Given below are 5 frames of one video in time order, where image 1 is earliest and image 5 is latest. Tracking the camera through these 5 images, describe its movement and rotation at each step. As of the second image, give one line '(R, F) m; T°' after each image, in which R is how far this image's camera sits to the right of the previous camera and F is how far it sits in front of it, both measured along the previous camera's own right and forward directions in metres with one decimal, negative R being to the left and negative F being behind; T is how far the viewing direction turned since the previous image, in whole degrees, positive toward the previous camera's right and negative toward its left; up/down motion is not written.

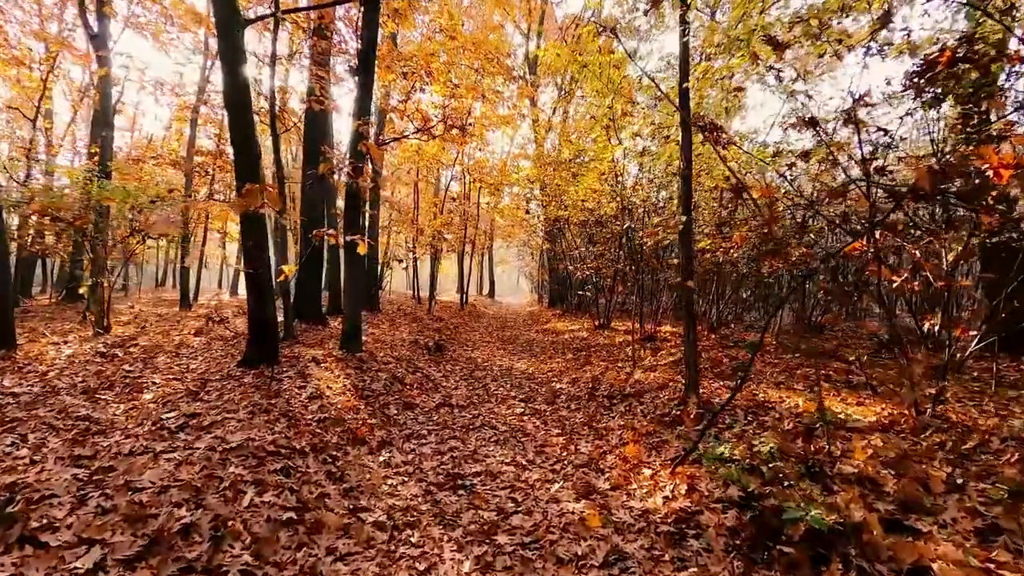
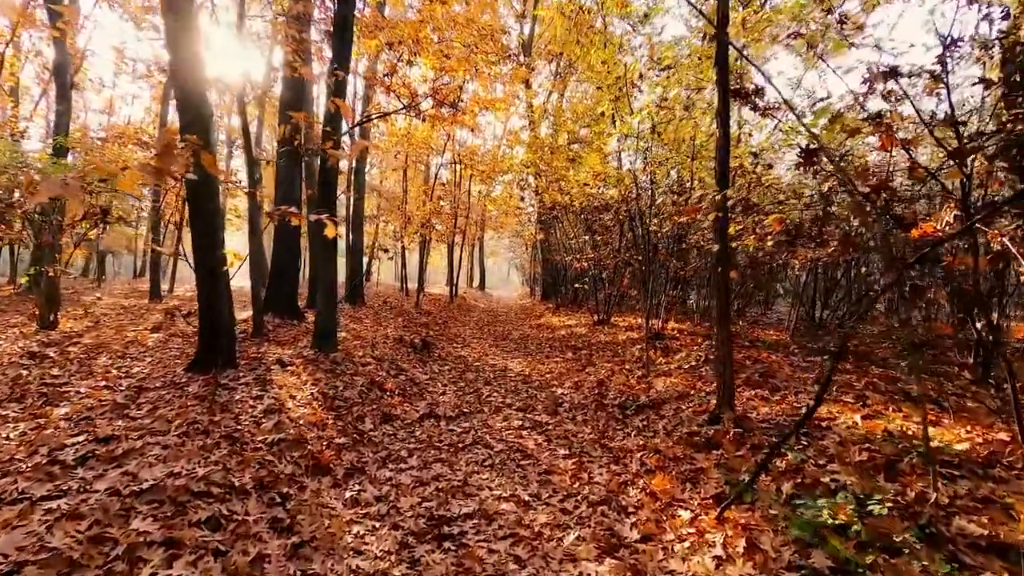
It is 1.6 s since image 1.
(-0.1, +1.2) m; +1°
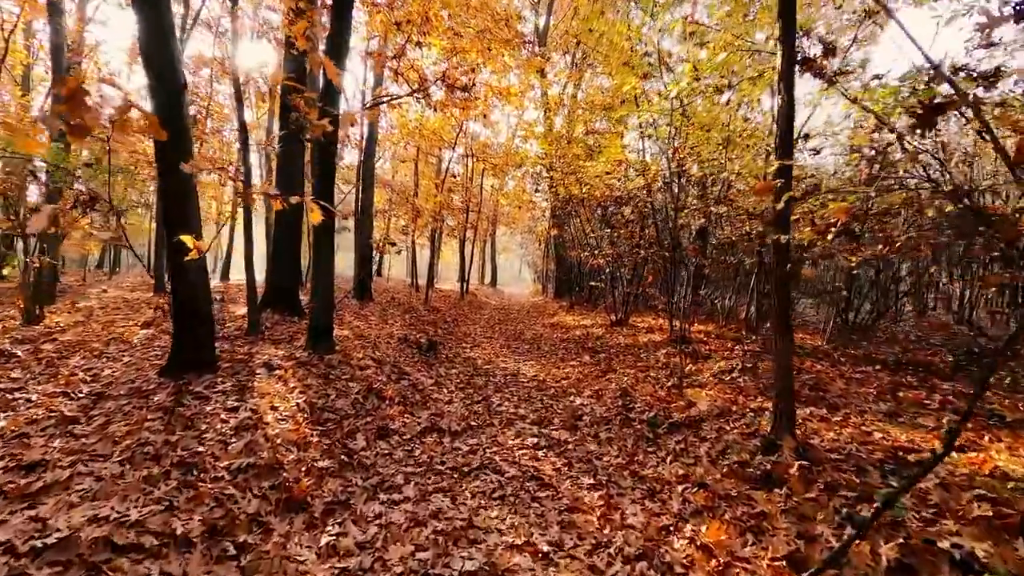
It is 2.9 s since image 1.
(0.0, +0.9) m; -1°
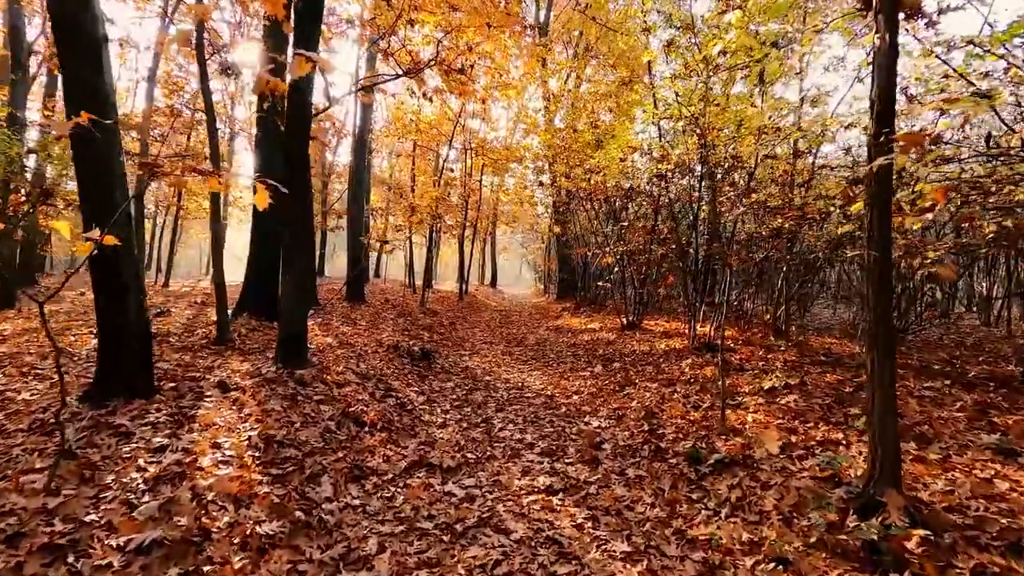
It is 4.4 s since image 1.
(-0.1, +1.2) m; 0°
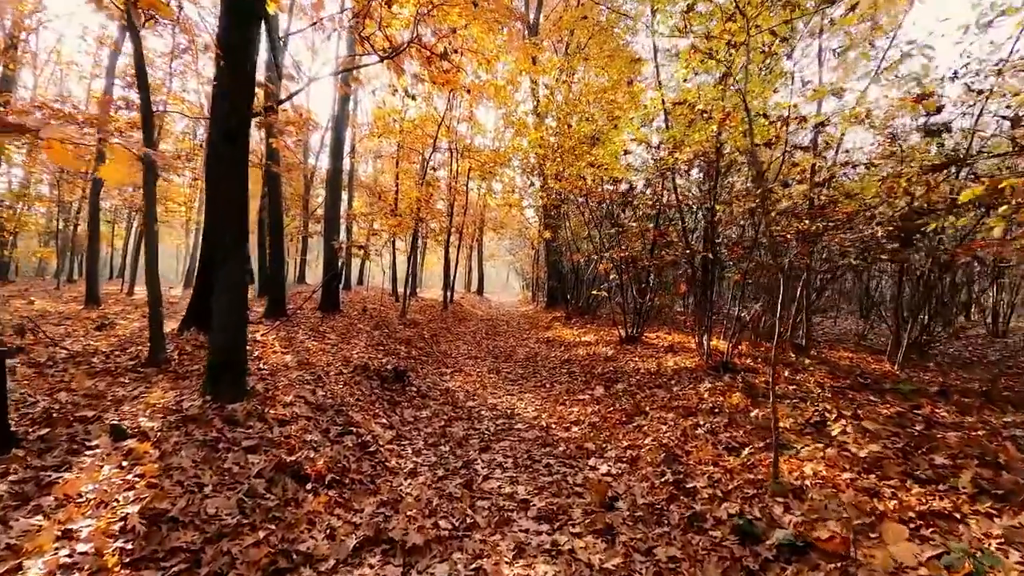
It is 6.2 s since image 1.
(0.0, +1.3) m; +1°
